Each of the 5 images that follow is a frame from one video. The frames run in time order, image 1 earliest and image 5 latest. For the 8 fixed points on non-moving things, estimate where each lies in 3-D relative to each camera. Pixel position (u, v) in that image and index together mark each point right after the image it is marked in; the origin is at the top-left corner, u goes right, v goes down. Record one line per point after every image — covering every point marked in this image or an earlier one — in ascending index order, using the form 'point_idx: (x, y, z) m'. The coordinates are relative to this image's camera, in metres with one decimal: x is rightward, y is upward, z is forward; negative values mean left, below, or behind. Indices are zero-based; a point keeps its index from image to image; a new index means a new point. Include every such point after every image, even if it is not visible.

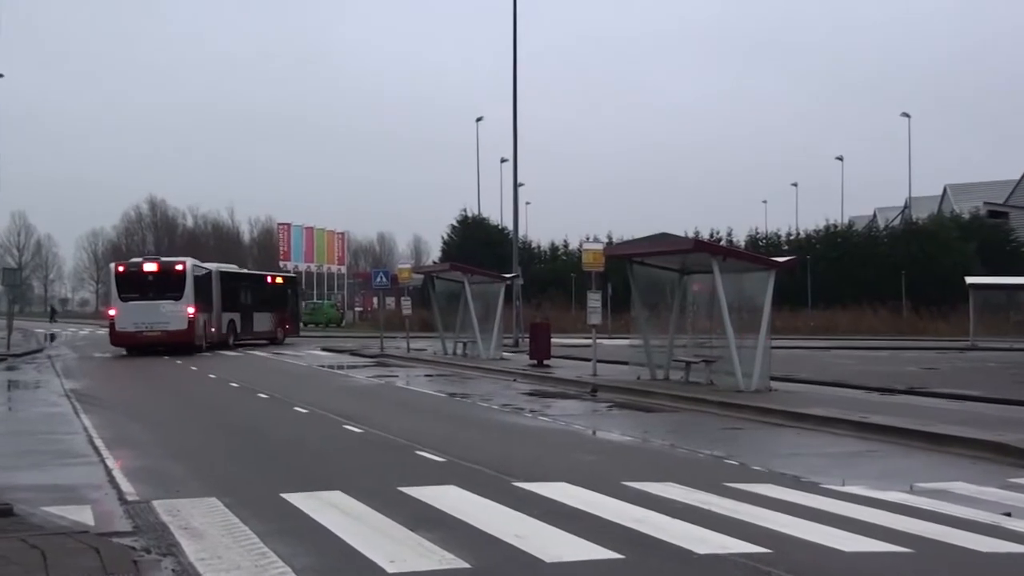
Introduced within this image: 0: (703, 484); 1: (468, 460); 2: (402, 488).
0: (+3.1, -3.0, +17.7) m
1: (-0.8, -2.8, +18.7) m
2: (-1.7, -3.0, +17.8) m
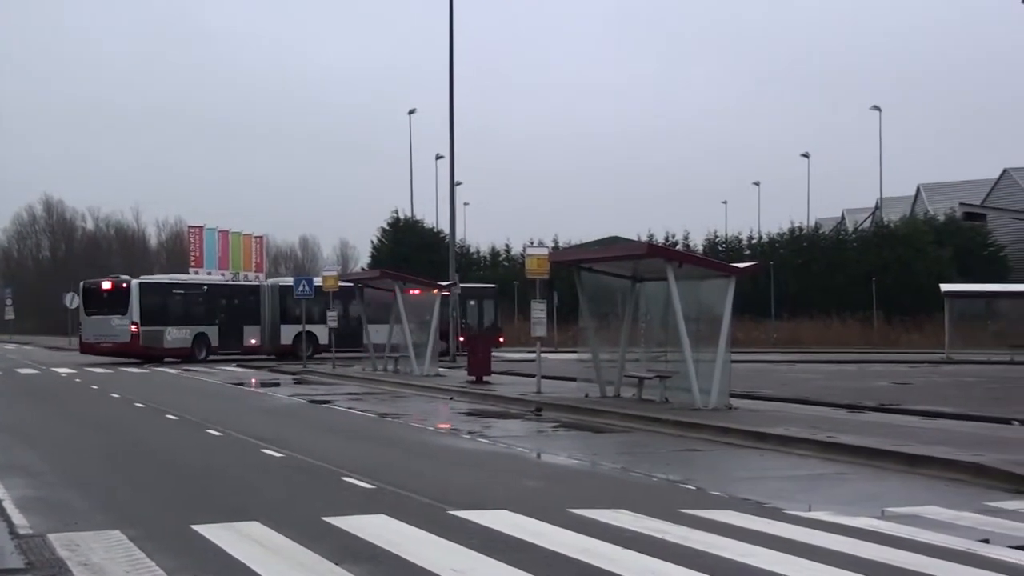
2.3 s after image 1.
0: (+2.1, -3.2, +16.1) m
1: (-1.7, -3.0, +16.9) m
2: (-2.6, -3.2, +16.1) m
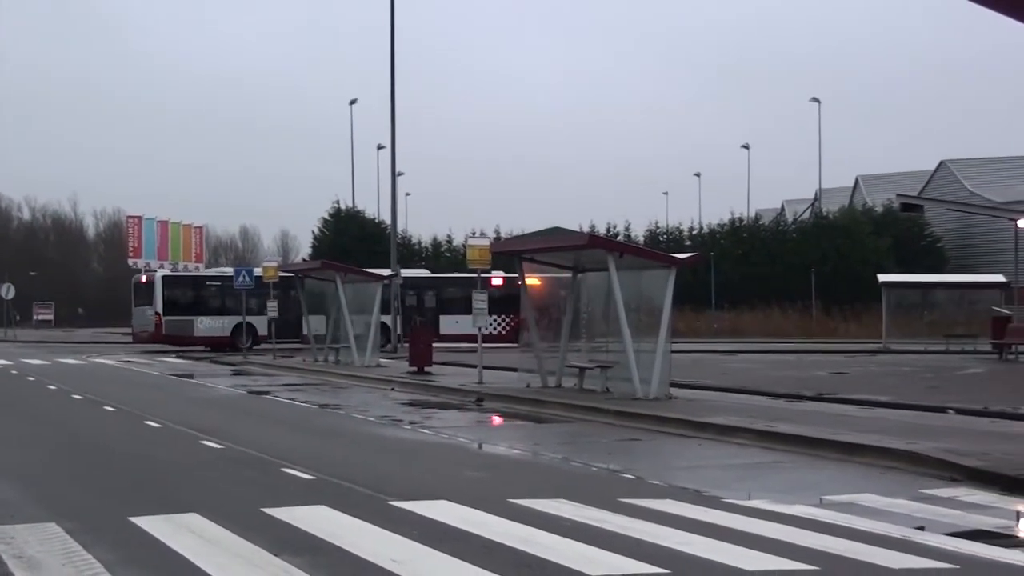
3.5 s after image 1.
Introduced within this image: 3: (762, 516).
0: (+1.3, -3.0, +16.1) m
1: (-2.6, -2.8, +16.9) m
2: (-3.5, -3.0, +16.0) m
3: (+3.5, -3.1, +15.5) m
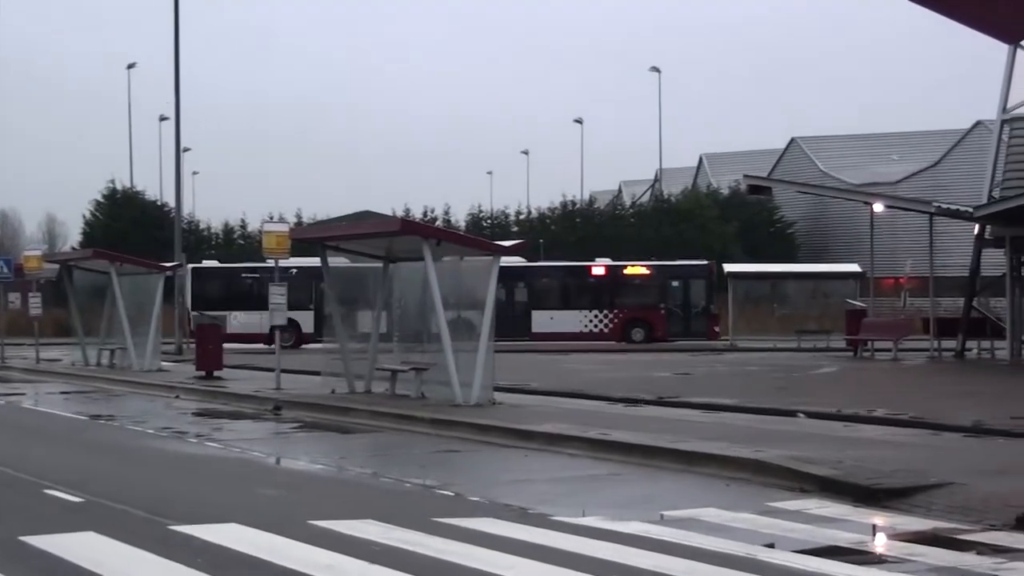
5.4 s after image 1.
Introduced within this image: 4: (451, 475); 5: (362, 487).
0: (-1.3, -2.9, +14.2) m
1: (-5.3, -2.8, +14.7) m
2: (-6.0, -2.9, +13.7) m
3: (+0.9, -3.0, +13.7) m
4: (-0.9, -2.6, +16.2) m
5: (-2.1, -2.7, +15.5) m
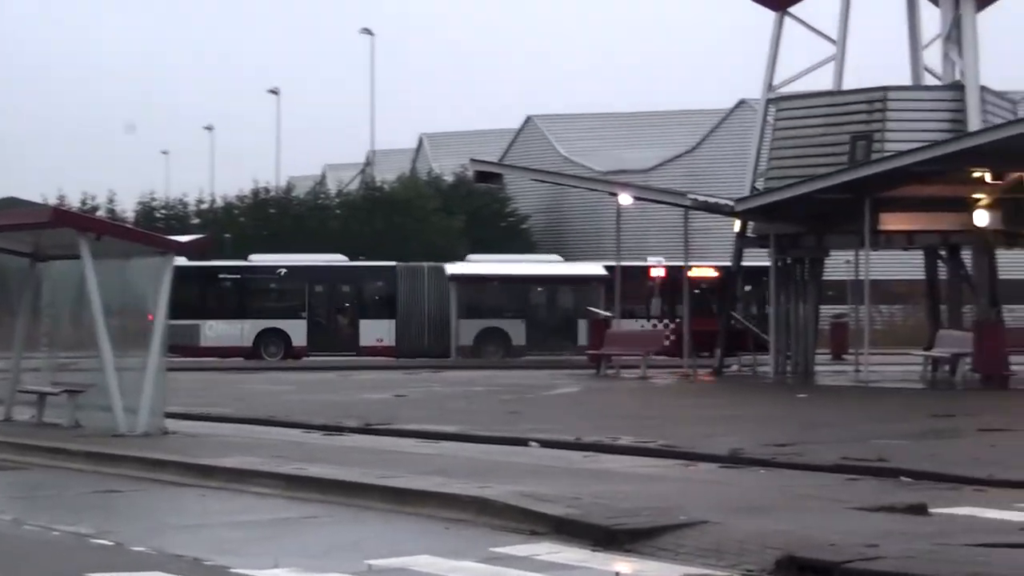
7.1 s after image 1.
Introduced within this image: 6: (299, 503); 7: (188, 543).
0: (-0.5, -2.8, +12.0) m
1: (-4.4, -2.5, +12.6) m
2: (-5.2, -2.8, +11.7) m
3: (+1.7, -2.9, +11.5) m
4: (0.0, -2.3, +13.9) m
5: (-1.2, -2.4, +13.3) m
6: (-2.4, -2.4, +13.4) m
7: (-3.6, -2.7, +12.1) m
